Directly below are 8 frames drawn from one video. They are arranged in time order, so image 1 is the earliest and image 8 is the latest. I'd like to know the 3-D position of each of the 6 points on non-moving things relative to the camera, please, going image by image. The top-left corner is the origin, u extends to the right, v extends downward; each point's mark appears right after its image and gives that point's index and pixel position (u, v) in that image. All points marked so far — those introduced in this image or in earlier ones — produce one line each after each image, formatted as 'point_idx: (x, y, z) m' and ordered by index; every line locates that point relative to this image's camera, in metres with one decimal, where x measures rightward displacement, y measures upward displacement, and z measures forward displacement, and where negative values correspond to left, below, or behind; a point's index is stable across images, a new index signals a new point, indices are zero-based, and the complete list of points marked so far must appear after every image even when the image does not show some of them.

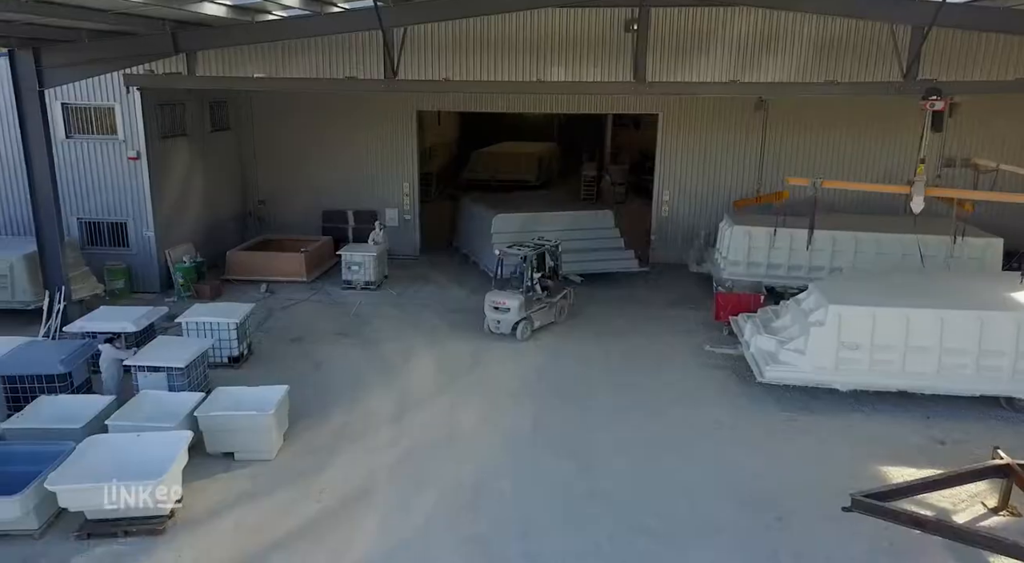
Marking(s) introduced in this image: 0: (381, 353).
0: (-1.6, -0.9, +8.1) m
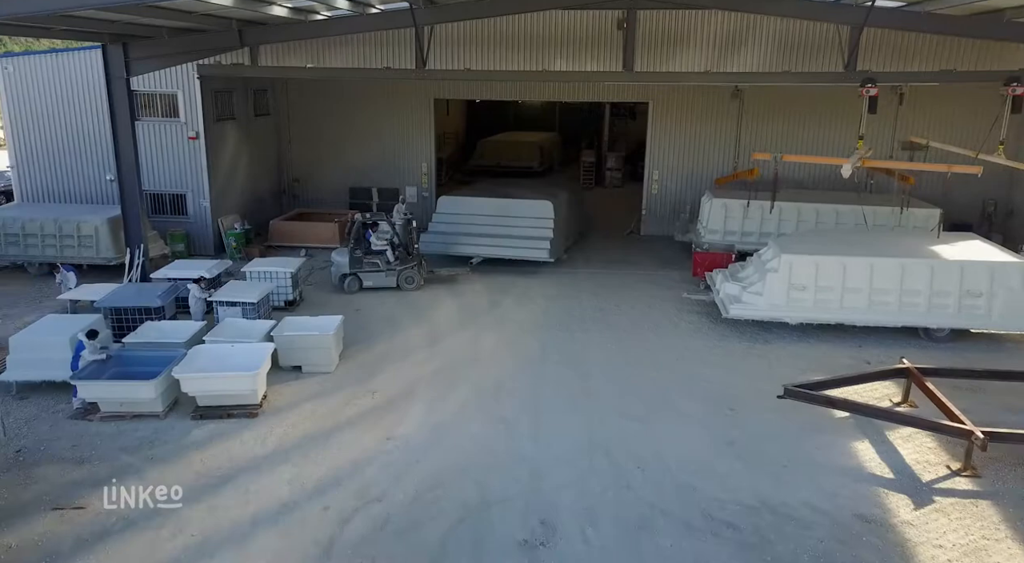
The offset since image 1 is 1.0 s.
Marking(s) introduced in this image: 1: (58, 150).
0: (-1.5, -0.3, +9.6) m
1: (-7.4, +2.1, +10.6) m
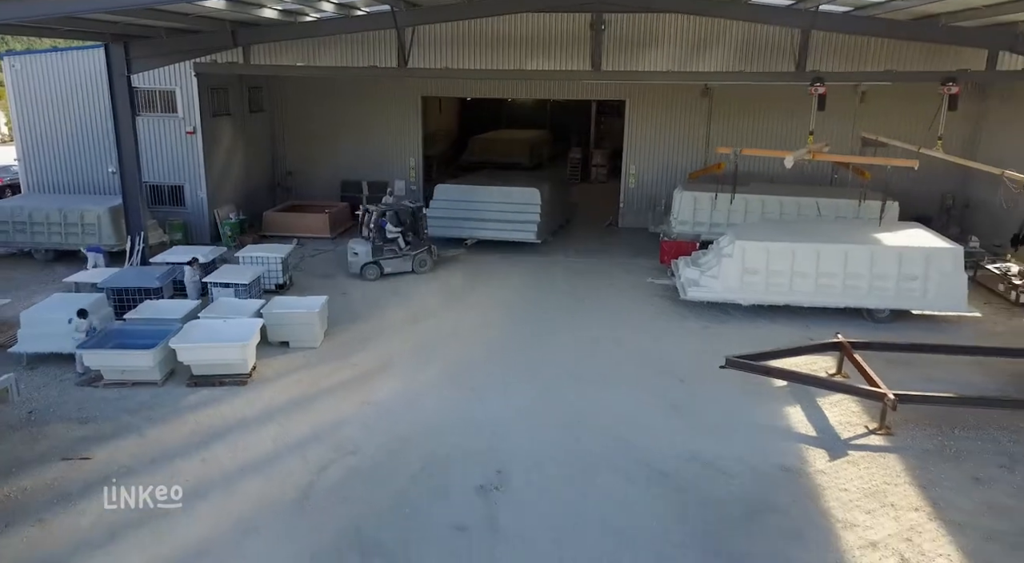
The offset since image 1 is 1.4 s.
0: (-1.9, 0.0, +10.2) m
1: (-7.7, +2.4, +11.2) m
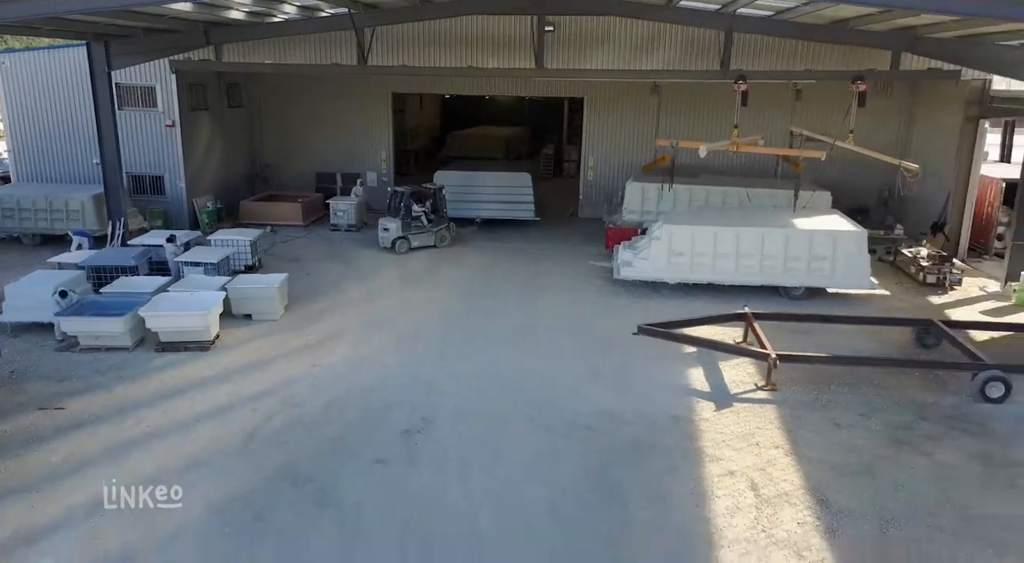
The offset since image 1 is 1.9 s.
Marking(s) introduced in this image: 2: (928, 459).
0: (-2.6, +0.2, +11.0) m
1: (-8.5, +2.7, +12.0) m
2: (+3.7, -1.6, +5.7) m
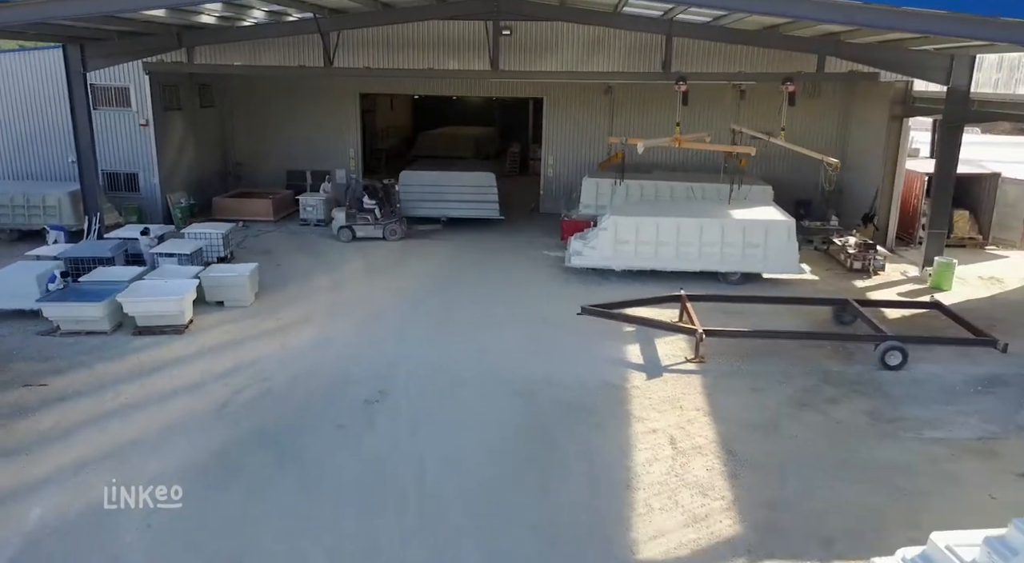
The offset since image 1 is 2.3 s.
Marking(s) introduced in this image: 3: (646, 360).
0: (-3.3, +0.4, +11.6) m
1: (-9.2, +2.8, +12.4) m
2: (+3.1, -1.3, +6.5) m
3: (+1.6, -0.9, +7.8) m
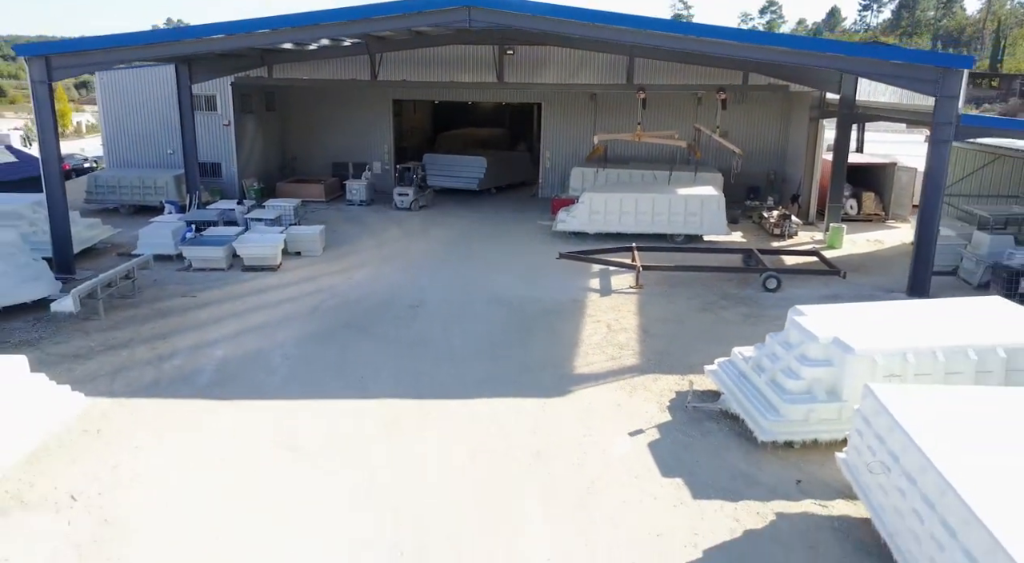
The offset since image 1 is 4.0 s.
0: (-3.3, +1.3, +15.1) m
1: (-9.2, +3.7, +16.0) m
2: (+3.1, -0.5, +9.8) m
3: (+1.5, -0.1, +11.1) m
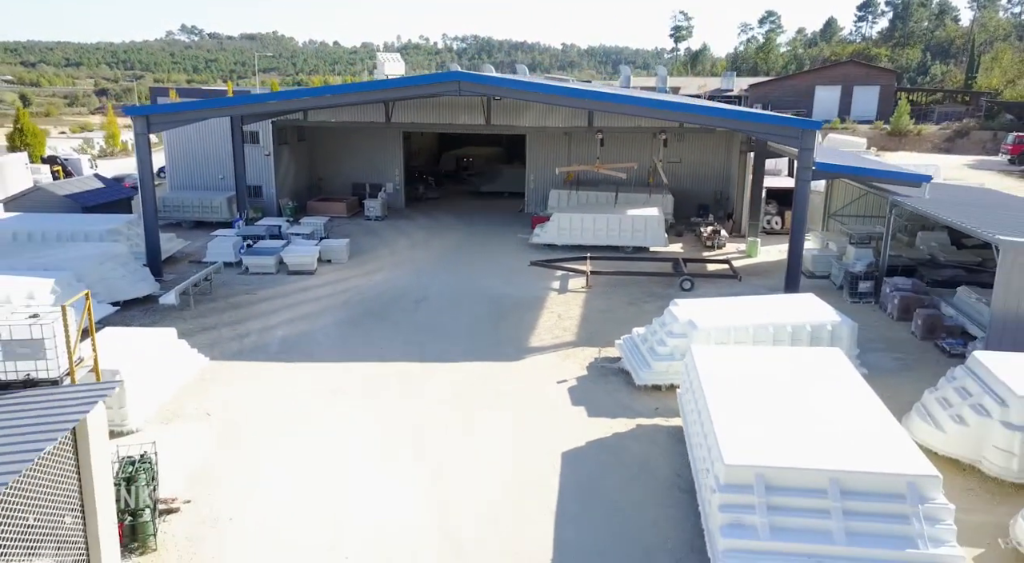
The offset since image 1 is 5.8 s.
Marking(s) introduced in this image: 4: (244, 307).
0: (-3.7, +1.2, +18.7) m
1: (-9.5, +3.6, +19.7) m
2: (+2.6, -0.5, +13.4) m
3: (+1.1, -0.1, +14.7) m
4: (-5.5, -0.5, +13.6) m
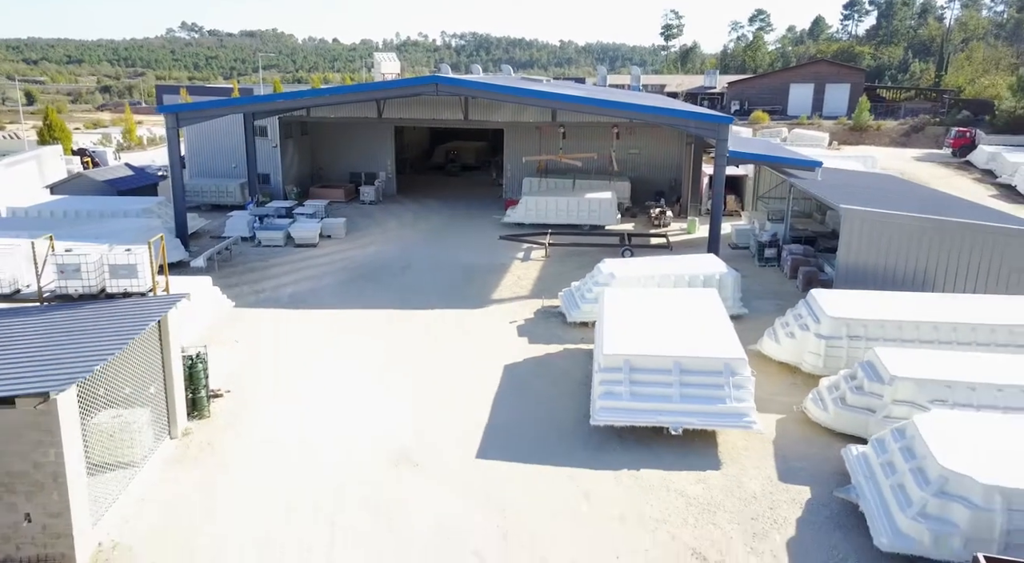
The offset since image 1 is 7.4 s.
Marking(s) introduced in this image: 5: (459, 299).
0: (-4.5, +2.0, +21.5) m
1: (-10.3, +4.4, +22.5) m
2: (+1.8, +0.2, +16.2) m
3: (+0.3, +0.7, +17.5) m
4: (-6.3, +0.2, +16.3) m
5: (-1.2, -0.4, +14.7) m
